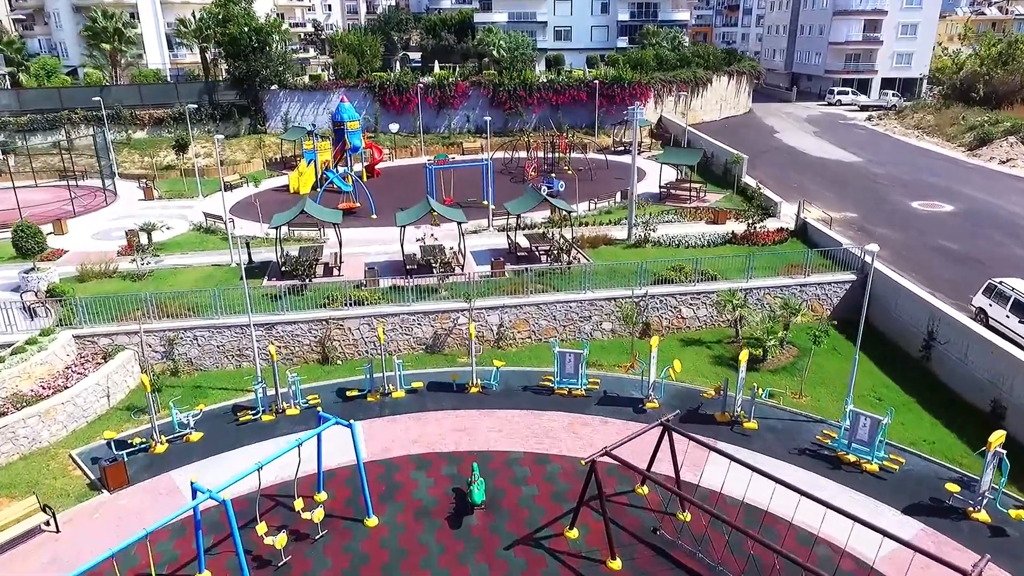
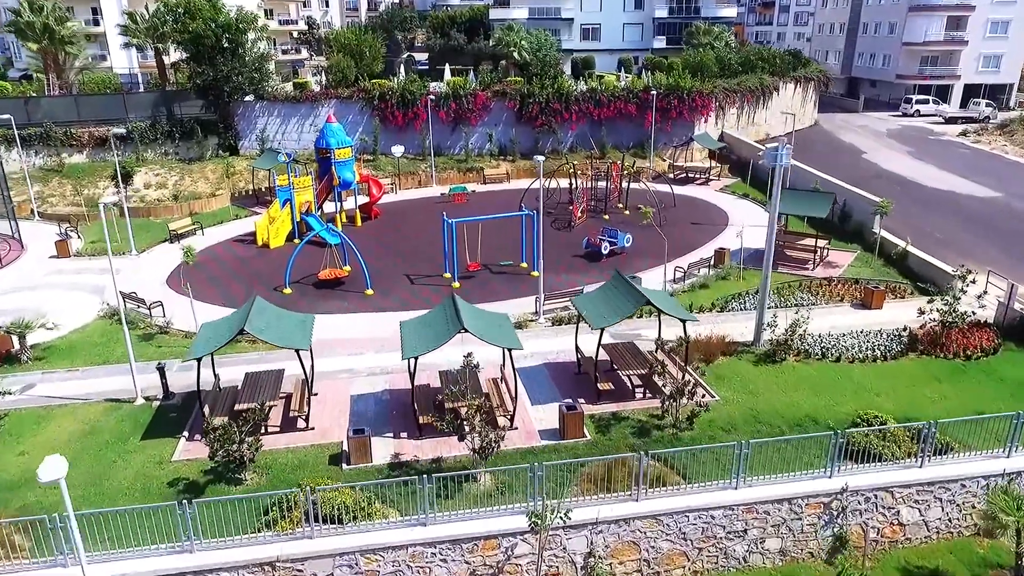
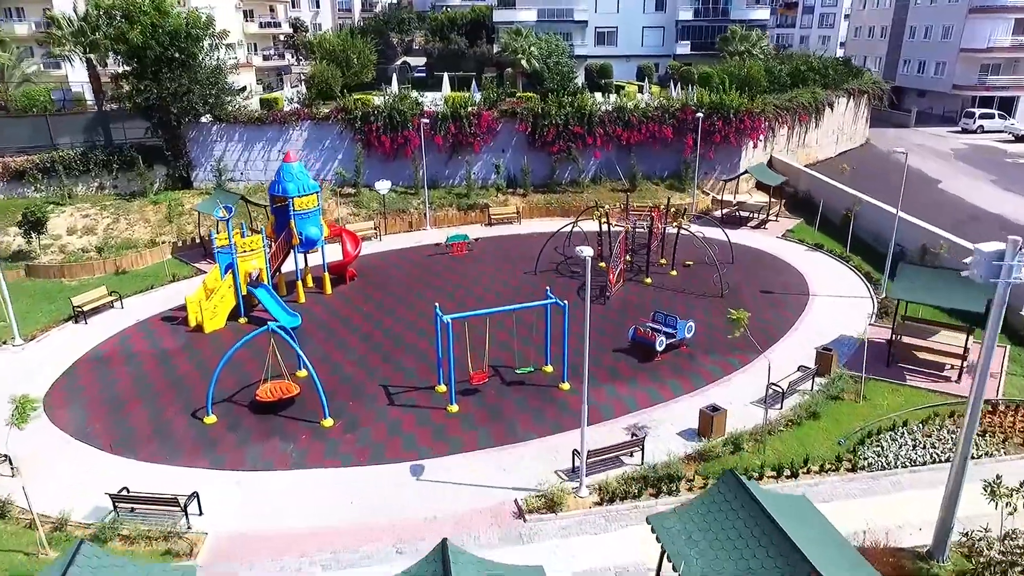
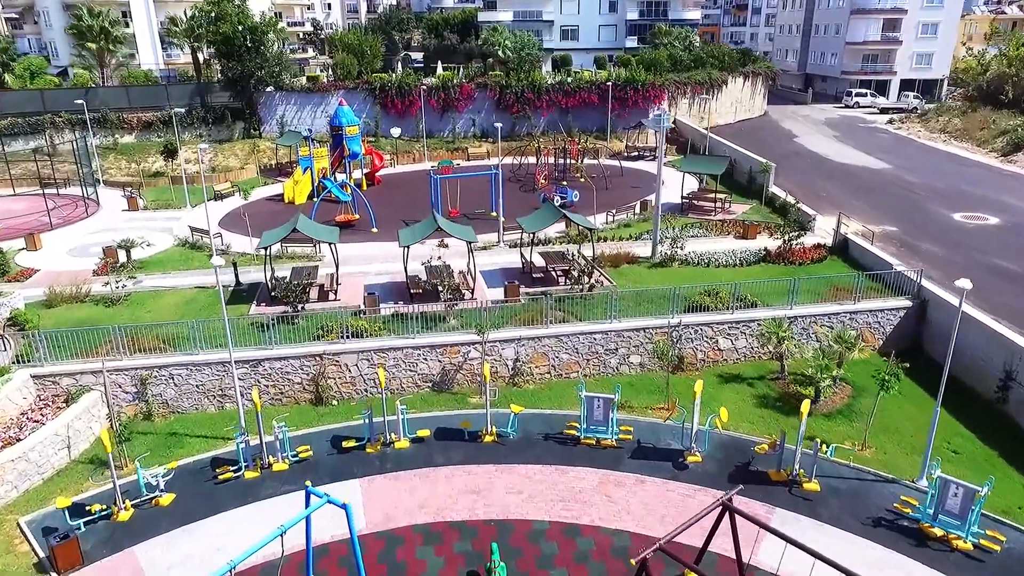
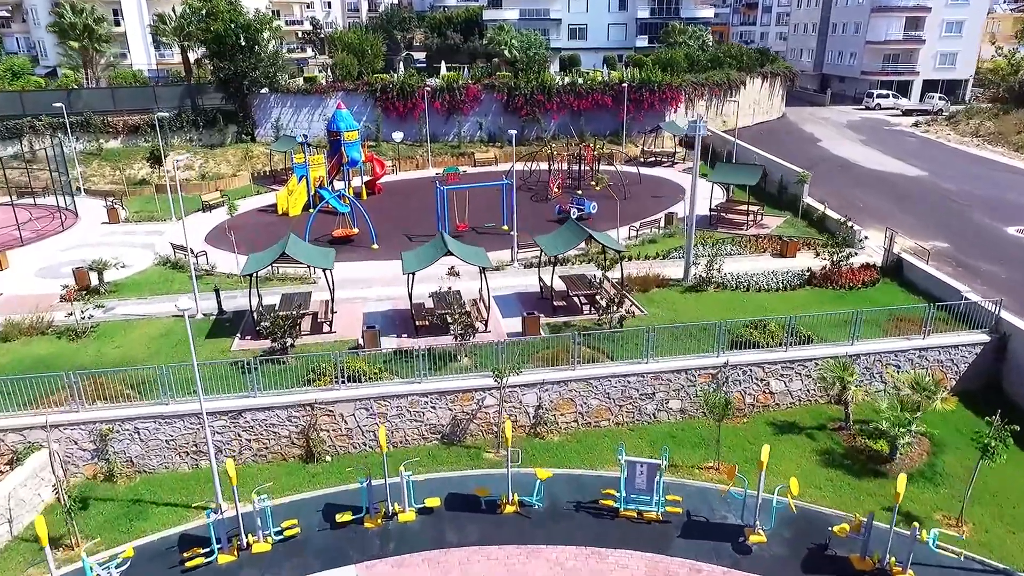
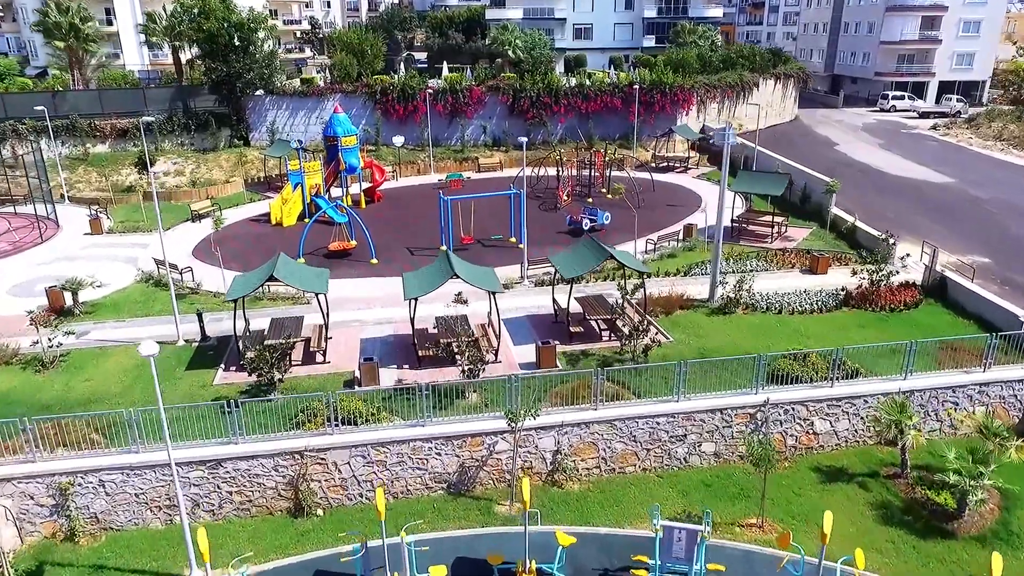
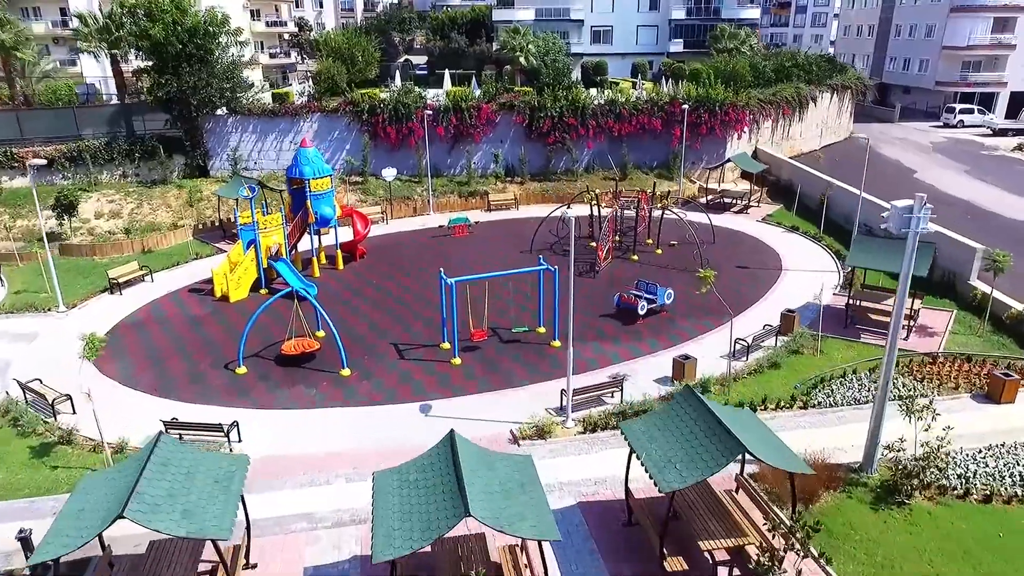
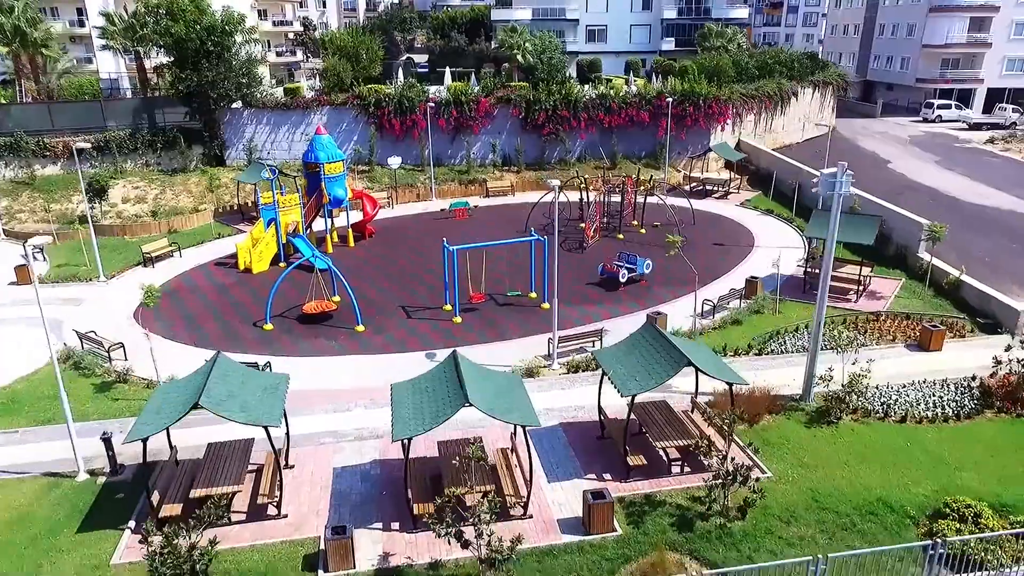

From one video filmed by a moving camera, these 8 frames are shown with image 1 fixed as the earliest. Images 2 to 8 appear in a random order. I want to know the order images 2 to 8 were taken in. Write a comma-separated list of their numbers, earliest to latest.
4, 5, 6, 2, 8, 7, 3
